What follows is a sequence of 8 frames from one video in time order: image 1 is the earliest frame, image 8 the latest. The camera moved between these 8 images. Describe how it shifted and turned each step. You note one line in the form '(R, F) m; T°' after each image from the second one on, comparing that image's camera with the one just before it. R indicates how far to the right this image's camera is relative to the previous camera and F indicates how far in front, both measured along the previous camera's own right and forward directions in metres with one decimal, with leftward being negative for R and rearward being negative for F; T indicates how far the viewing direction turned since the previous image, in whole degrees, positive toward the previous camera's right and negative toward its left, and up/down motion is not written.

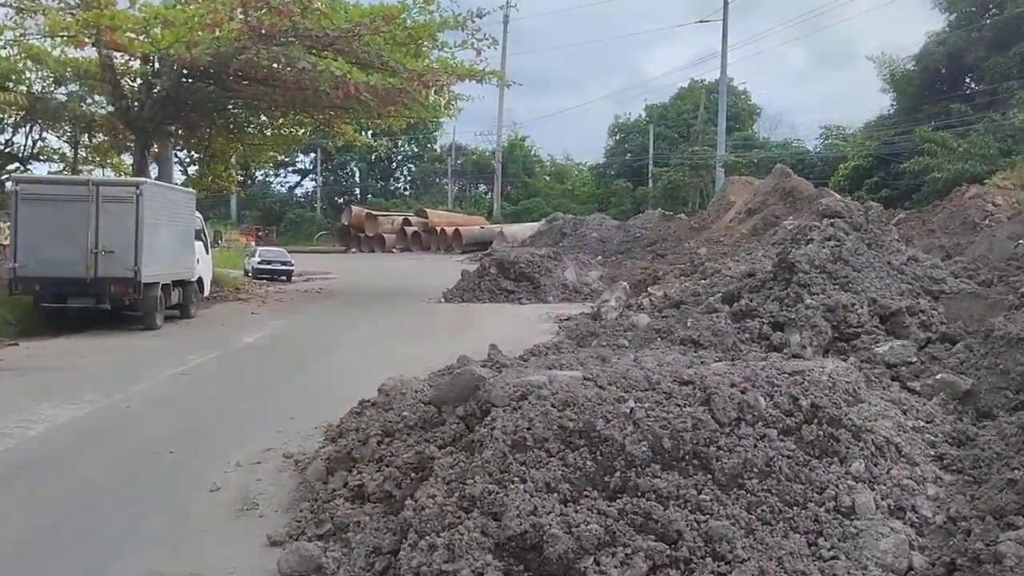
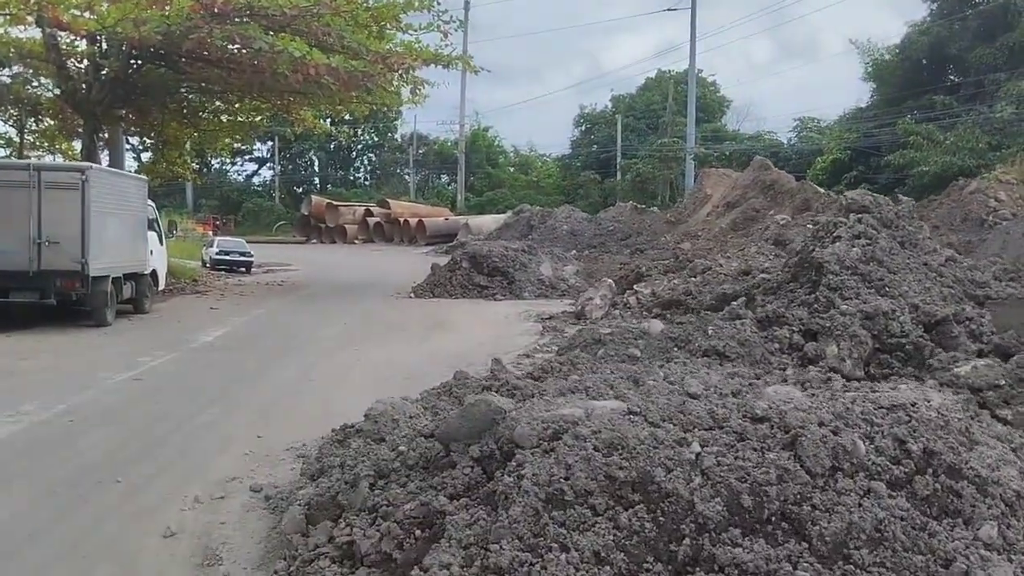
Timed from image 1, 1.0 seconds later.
(-0.2, +1.0) m; +1°
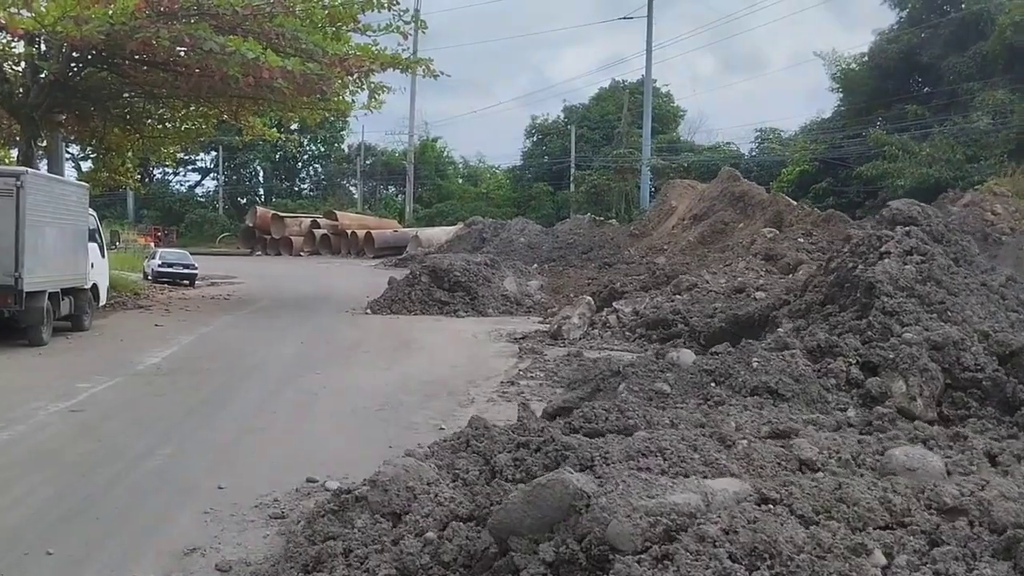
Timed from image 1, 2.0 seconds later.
(-0.2, +1.1) m; +2°
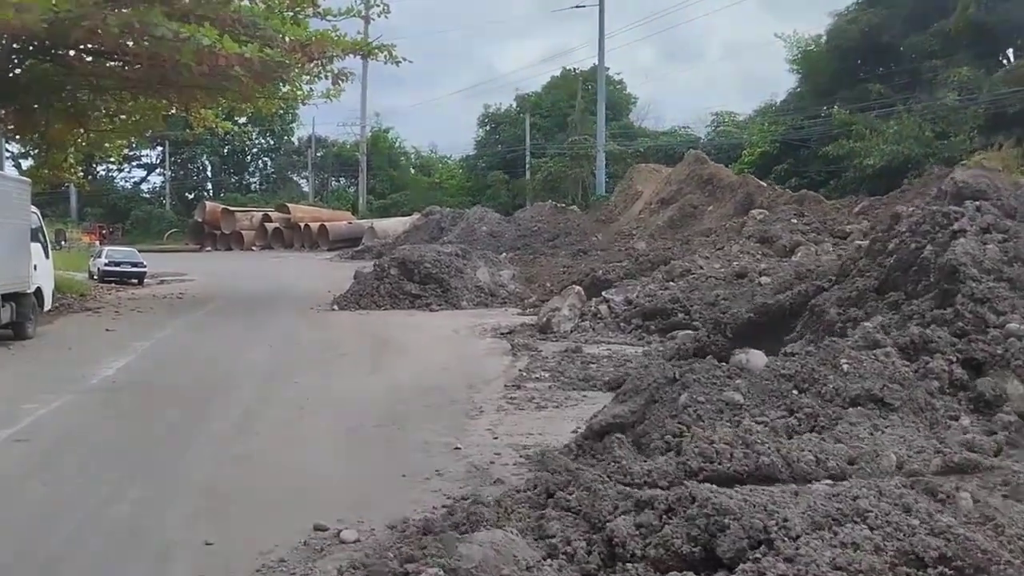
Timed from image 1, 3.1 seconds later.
(-0.3, +1.1) m; +2°
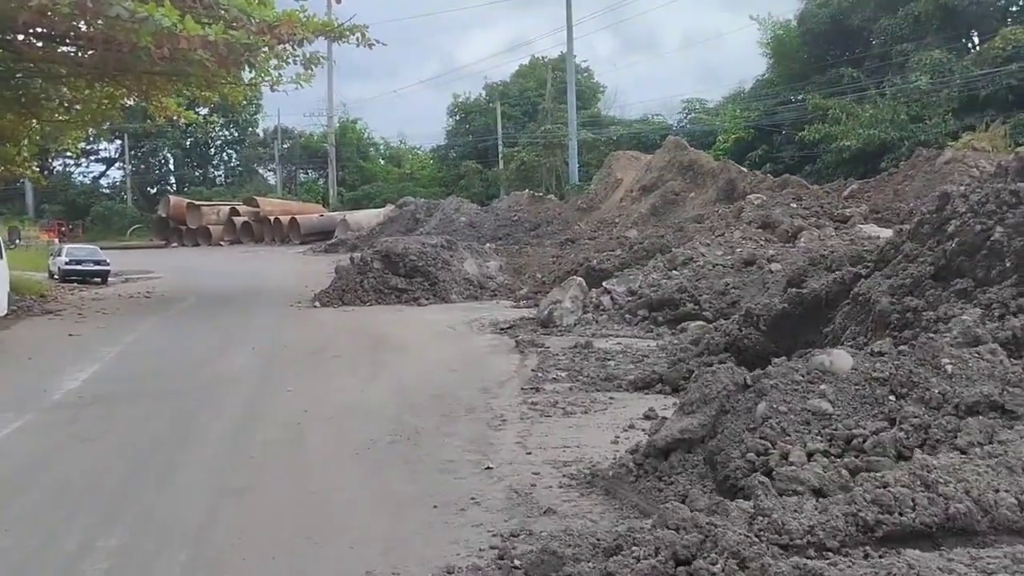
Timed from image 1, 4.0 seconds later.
(-0.2, +0.8) m; +1°
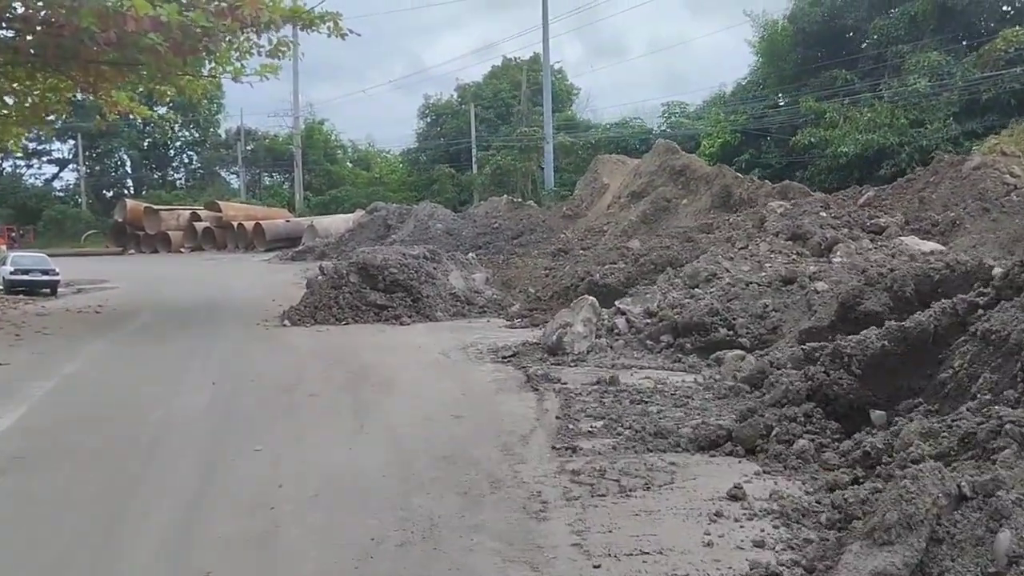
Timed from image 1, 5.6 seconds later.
(-0.2, +1.8) m; +1°
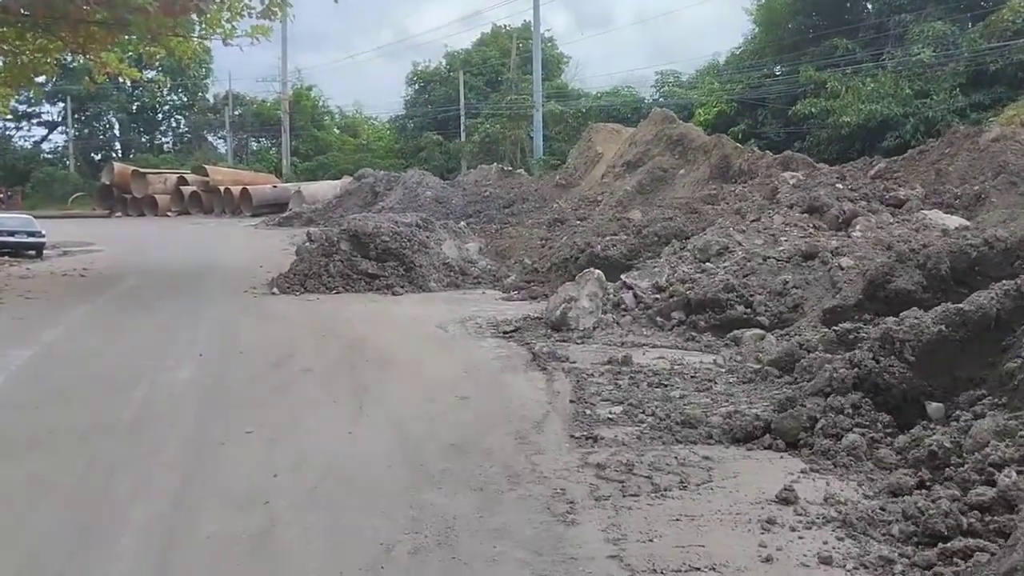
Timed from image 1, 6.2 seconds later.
(-0.1, +0.6) m; +1°
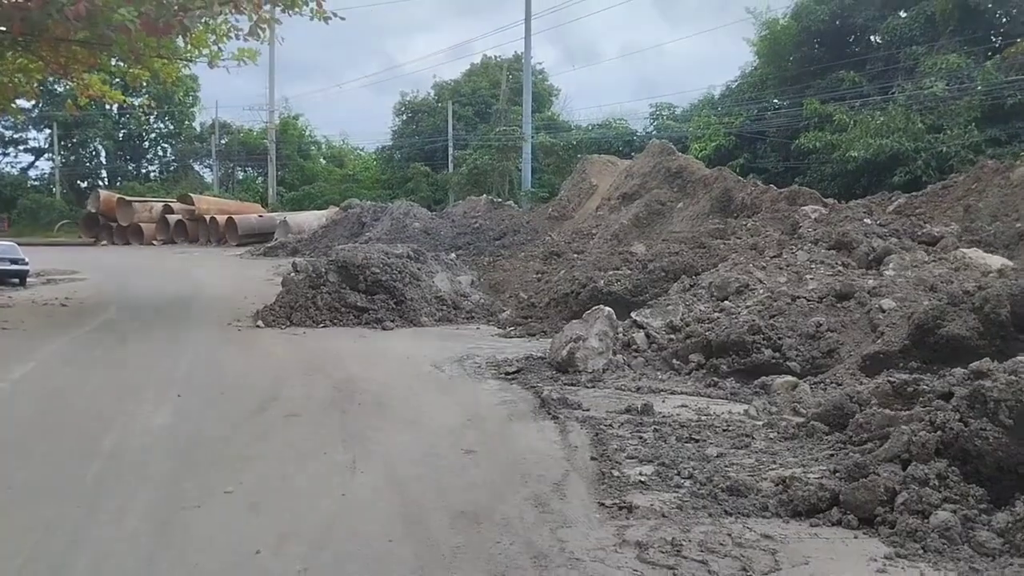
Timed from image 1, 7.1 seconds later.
(-0.1, +0.9) m; +1°
